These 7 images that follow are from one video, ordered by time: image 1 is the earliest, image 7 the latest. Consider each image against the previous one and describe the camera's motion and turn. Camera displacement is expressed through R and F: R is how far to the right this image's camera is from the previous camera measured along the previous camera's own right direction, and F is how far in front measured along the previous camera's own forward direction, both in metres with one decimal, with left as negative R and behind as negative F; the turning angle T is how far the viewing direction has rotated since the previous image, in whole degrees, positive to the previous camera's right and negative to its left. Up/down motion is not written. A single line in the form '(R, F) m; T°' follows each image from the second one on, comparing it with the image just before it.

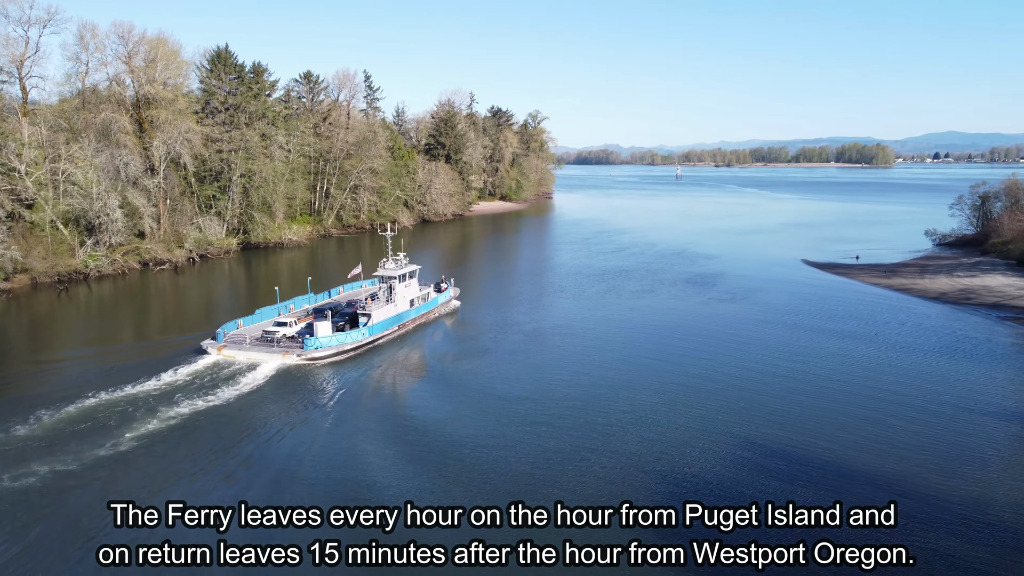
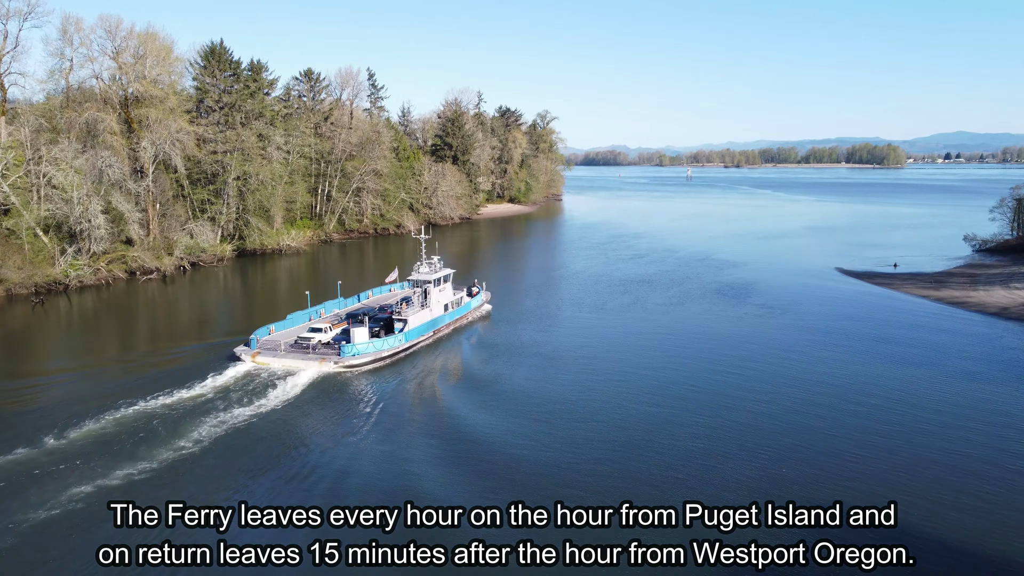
(-0.3, +3.0) m; 0°
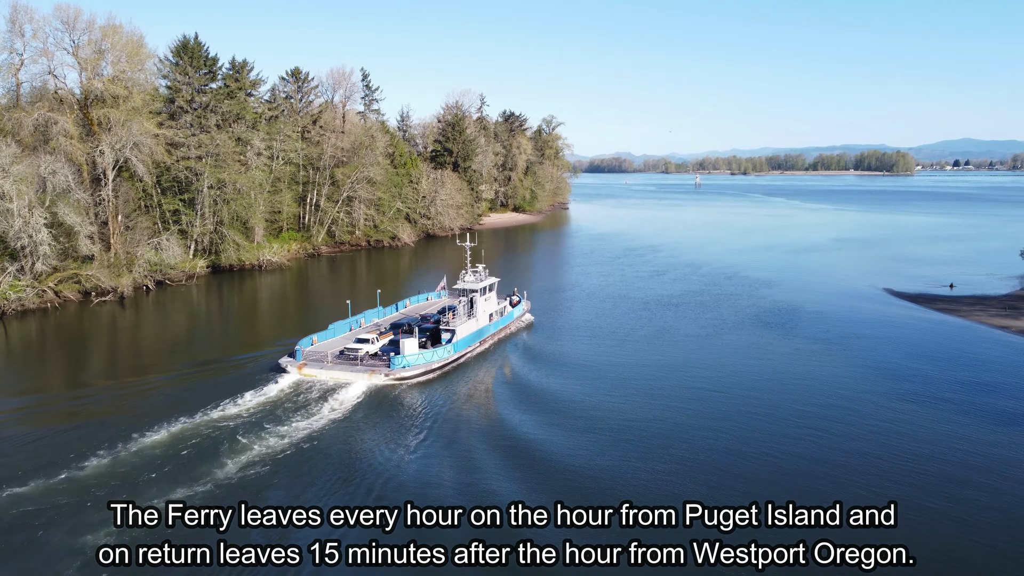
(0.0, +4.8) m; 0°
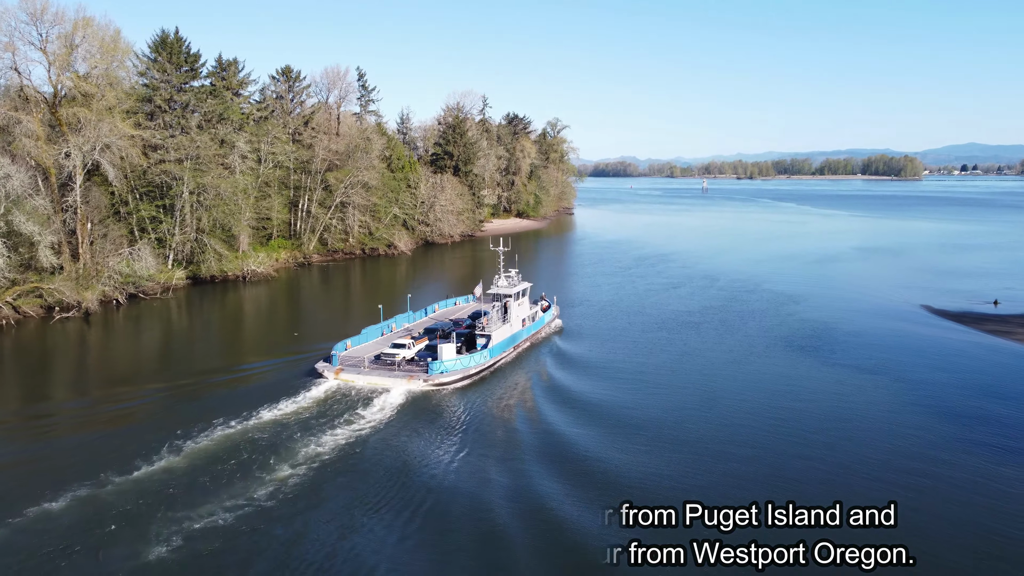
(+0.1, +3.1) m; 0°
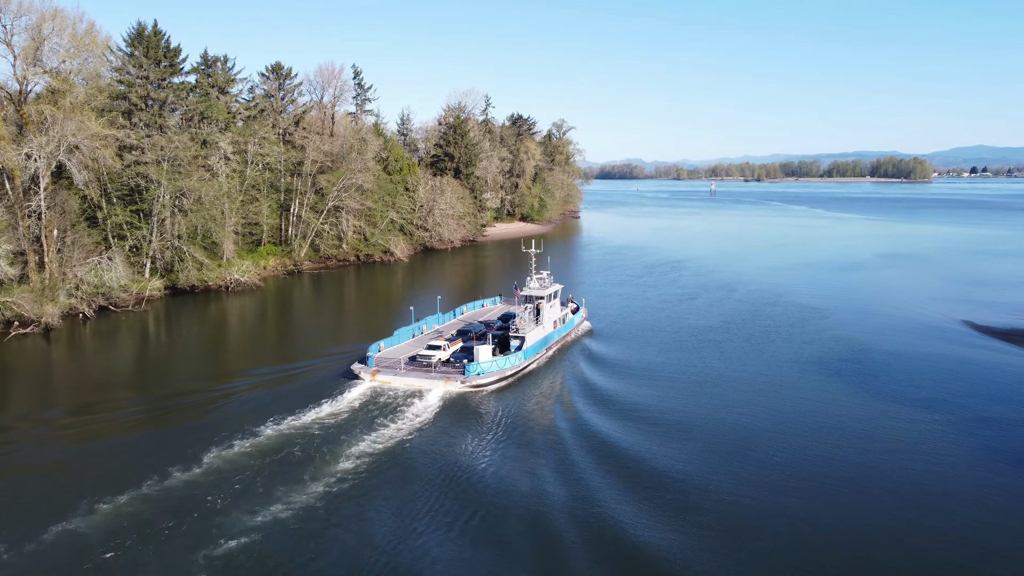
(+0.2, +2.9) m; 0°
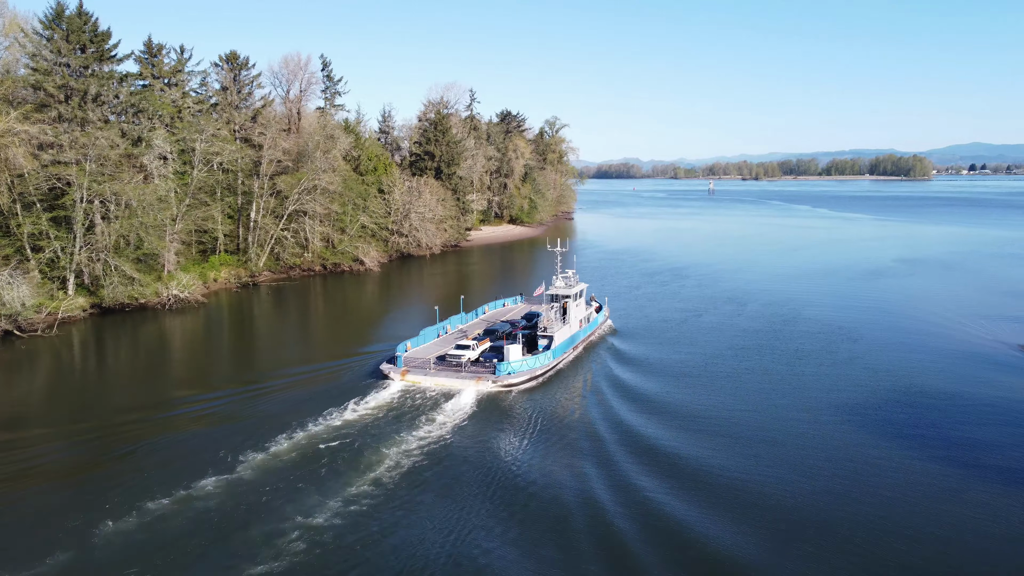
(+0.9, +4.9) m; 0°
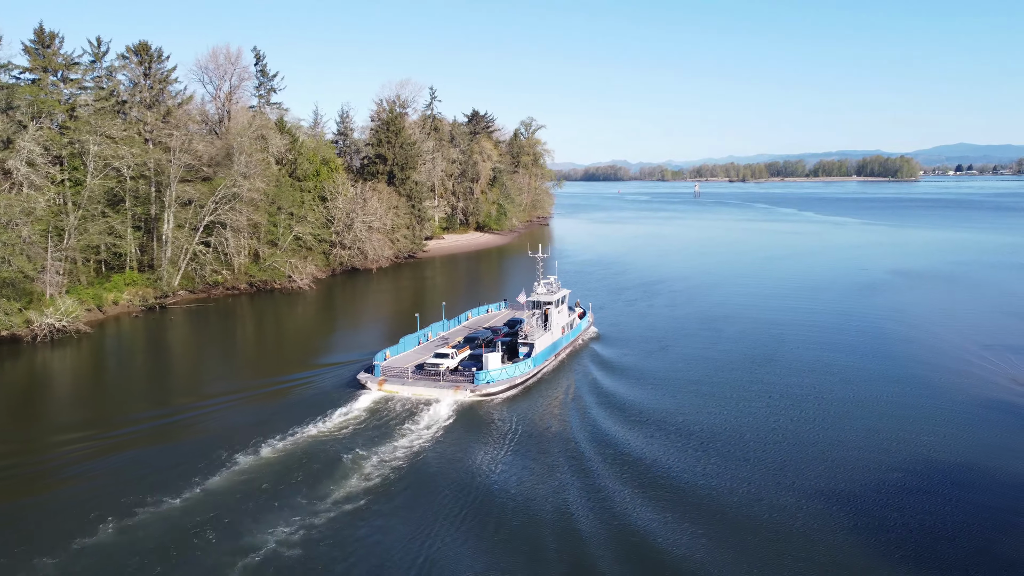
(+2.0, +5.1) m; +1°
